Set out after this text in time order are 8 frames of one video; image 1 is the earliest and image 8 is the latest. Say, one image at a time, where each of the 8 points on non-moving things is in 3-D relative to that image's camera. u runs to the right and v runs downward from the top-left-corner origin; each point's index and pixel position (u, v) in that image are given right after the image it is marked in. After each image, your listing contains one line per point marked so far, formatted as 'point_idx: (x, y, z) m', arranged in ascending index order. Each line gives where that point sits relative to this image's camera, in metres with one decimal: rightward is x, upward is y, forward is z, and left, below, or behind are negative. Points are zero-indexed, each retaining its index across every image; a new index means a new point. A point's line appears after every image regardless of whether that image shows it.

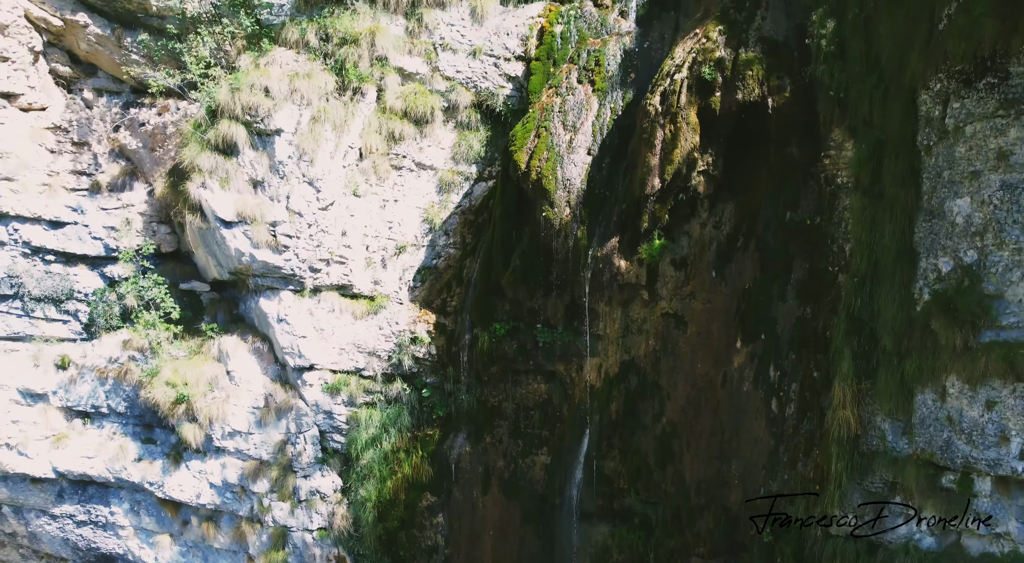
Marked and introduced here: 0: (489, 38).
0: (-0.2, +1.6, +5.6) m
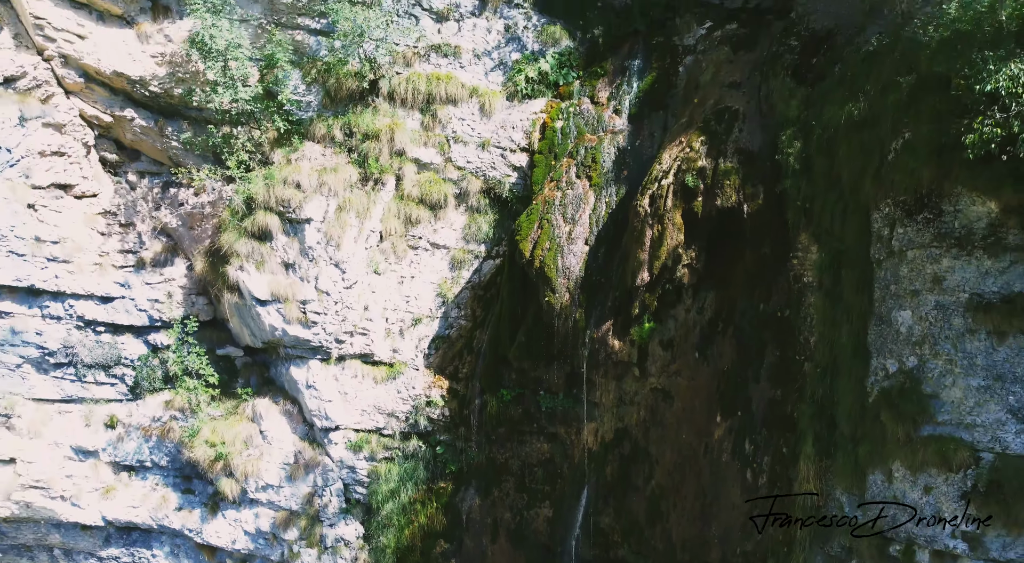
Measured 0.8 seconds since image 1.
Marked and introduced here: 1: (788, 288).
0: (-0.1, +1.1, +6.2) m
1: (+1.6, 0.0, +5.0) m
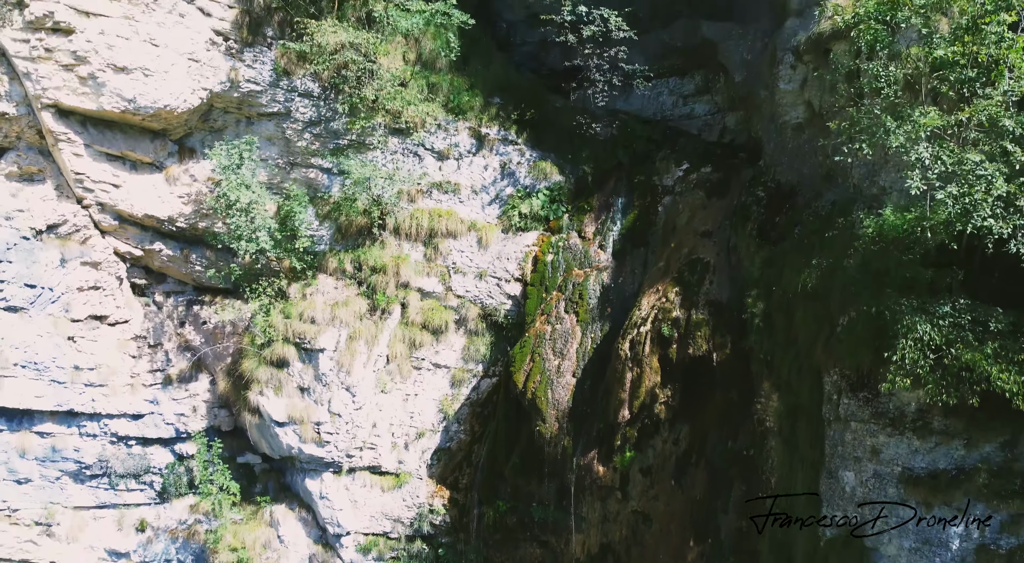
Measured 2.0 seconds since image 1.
0: (-0.2, +0.2, +6.8) m
1: (+1.6, -1.0, +5.6) m
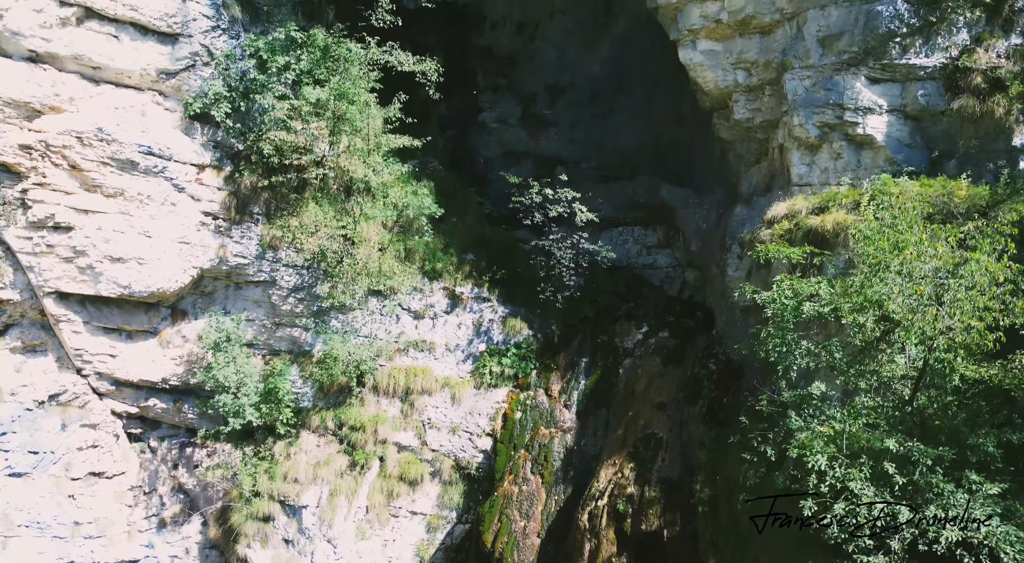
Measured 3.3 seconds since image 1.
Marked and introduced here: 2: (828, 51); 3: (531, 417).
0: (-0.4, -1.1, +7.3) m
1: (+1.3, -2.3, +6.0) m
2: (+2.2, +1.6, +5.9) m
3: (+0.2, -1.1, +7.1) m
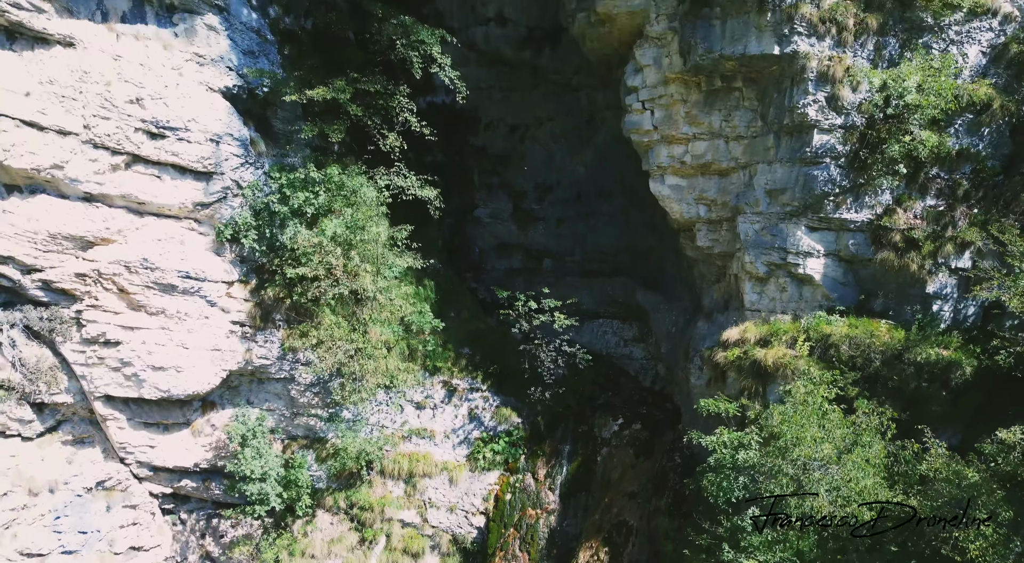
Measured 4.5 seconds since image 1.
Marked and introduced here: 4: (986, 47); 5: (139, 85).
0: (-0.5, -2.1, +8.2) m
1: (+1.3, -3.2, +7.0) m
2: (+2.1, +0.6, +6.9) m
3: (+0.1, -2.1, +8.1) m
4: (+3.5, +1.8, +6.3) m
5: (-3.1, +1.6, +6.9) m
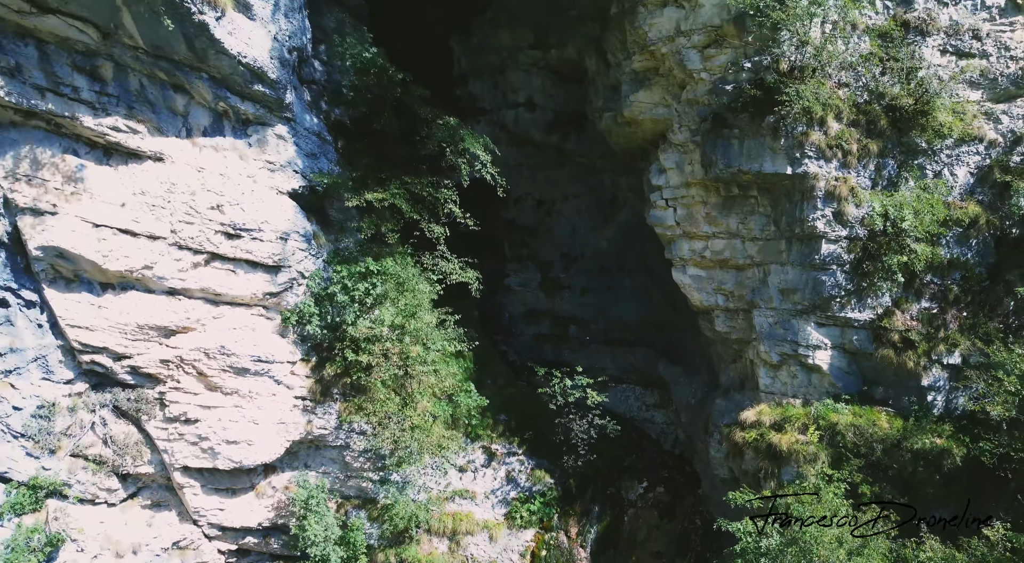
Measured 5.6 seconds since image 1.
0: (-0.1, -2.9, +9.1) m
1: (+1.6, -4.0, +7.8) m
2: (+2.5, -0.2, +7.7) m
3: (+0.4, -2.9, +8.9) m
4: (+3.9, +1.0, +7.2) m
5: (-2.7, +0.8, +7.7) m
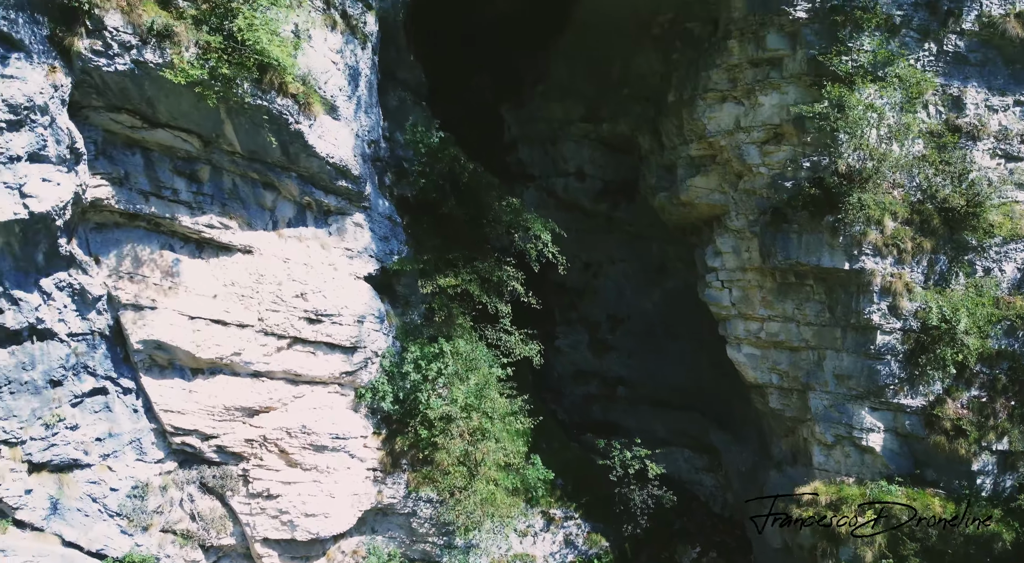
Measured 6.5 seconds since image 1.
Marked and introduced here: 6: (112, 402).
0: (+0.5, -3.7, +9.5) m
1: (+2.3, -4.9, +8.3) m
2: (+3.2, -1.0, +8.1) m
3: (+1.1, -3.7, +9.4) m
4: (+4.6, +0.2, +7.6) m
5: (-2.0, 0.0, +8.1) m
6: (-3.7, -1.1, +7.7) m
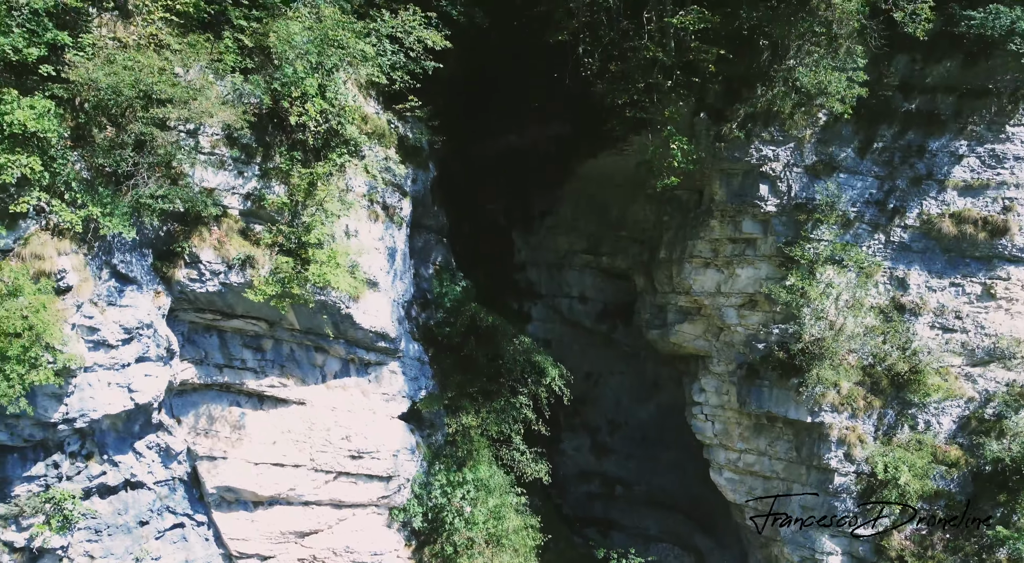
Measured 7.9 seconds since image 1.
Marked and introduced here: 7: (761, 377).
0: (+0.7, -5.3, +10.9) m
1: (+2.4, -6.5, +9.7) m
2: (+3.3, -2.6, +9.6) m
3: (+1.2, -5.3, +10.8) m
4: (+4.8, -1.5, +9.1) m
5: (-1.9, -1.6, +9.6) m
6: (-3.5, -2.7, +9.1) m
7: (+2.8, -1.1, +9.5) m
